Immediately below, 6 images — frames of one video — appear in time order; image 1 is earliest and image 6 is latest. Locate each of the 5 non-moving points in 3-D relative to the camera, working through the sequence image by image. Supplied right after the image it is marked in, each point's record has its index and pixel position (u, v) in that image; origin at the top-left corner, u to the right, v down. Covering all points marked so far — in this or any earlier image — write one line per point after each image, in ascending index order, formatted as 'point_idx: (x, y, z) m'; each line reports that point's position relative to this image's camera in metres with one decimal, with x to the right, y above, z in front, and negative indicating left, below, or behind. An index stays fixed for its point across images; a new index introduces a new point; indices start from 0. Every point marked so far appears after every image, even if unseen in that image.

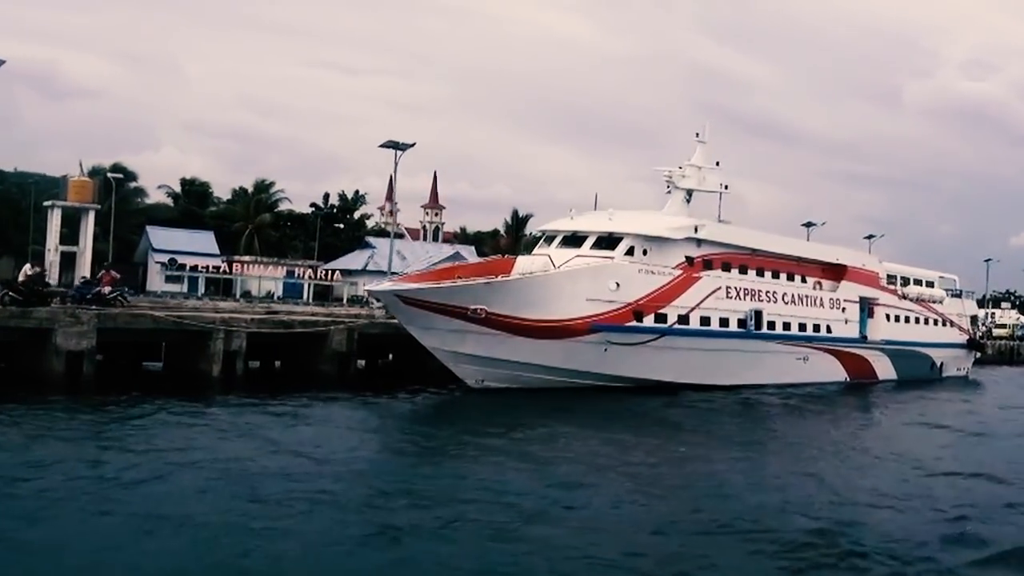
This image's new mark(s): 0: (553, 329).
0: (+0.9, -0.9, +19.8) m
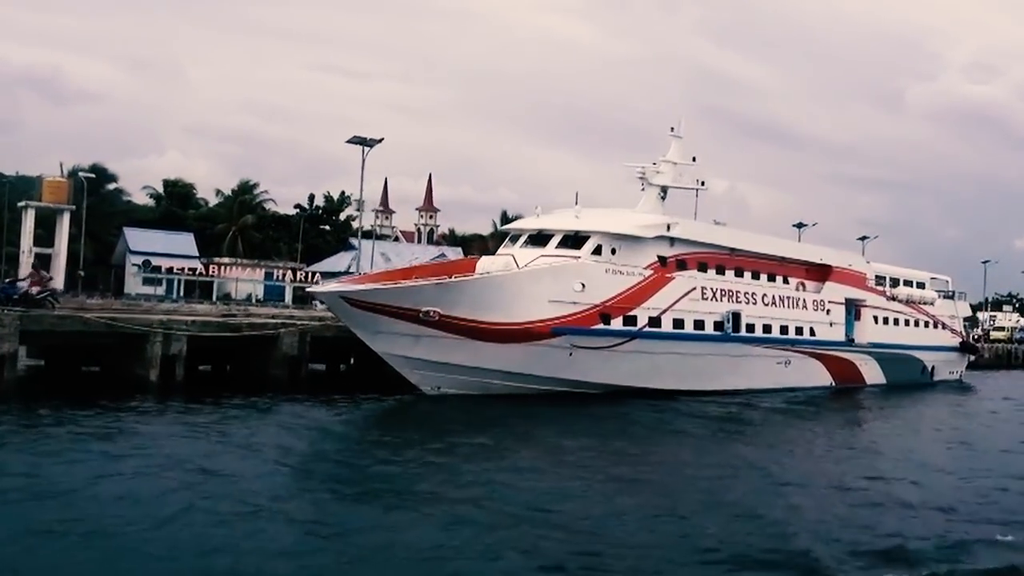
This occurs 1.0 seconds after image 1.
0: (0.0, -0.9, +18.7) m
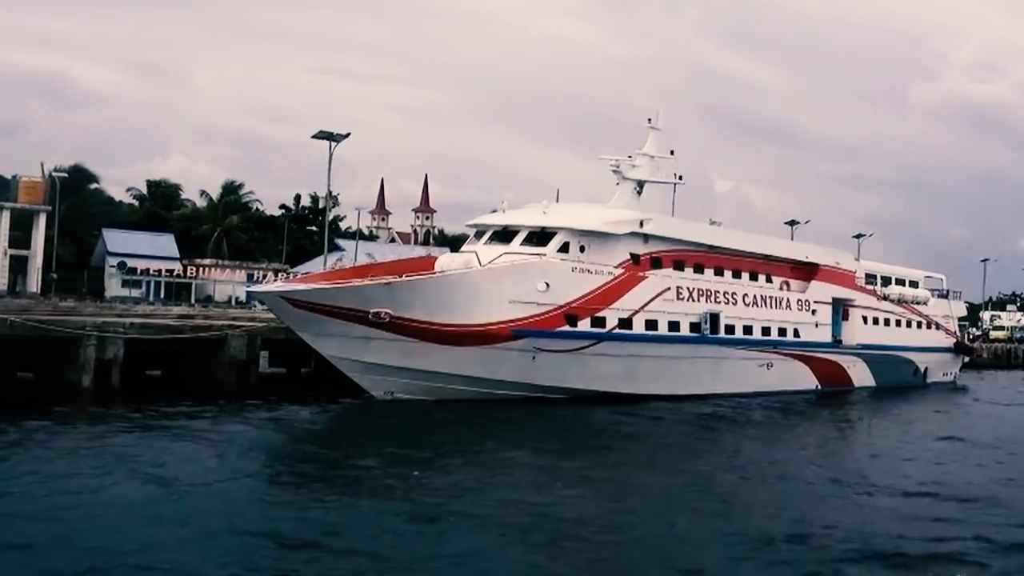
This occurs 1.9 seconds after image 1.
0: (-0.8, -0.9, +17.7) m
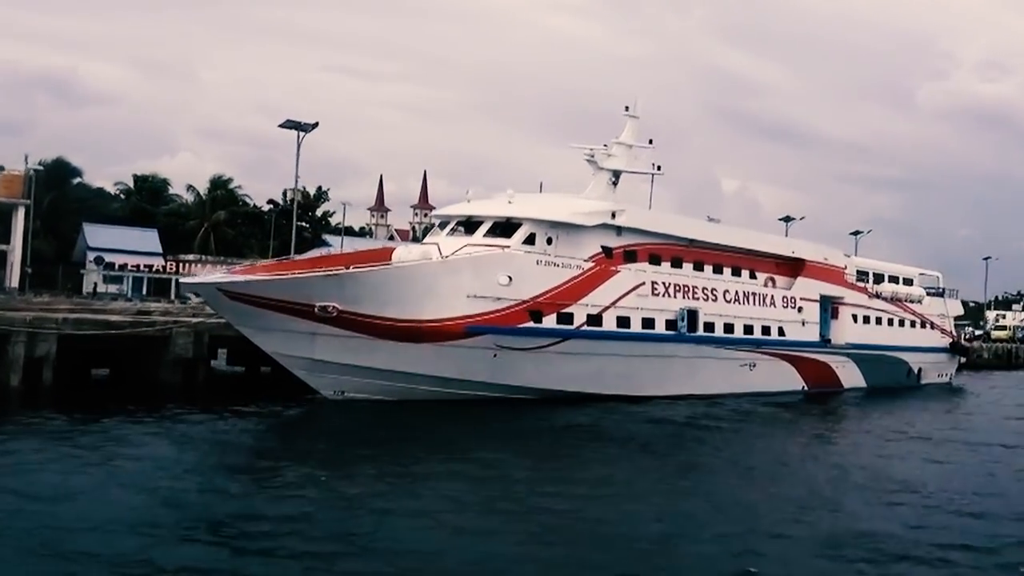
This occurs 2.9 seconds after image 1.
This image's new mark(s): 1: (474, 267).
0: (-1.6, -0.8, +16.6) m
1: (-0.7, +0.4, +17.3) m
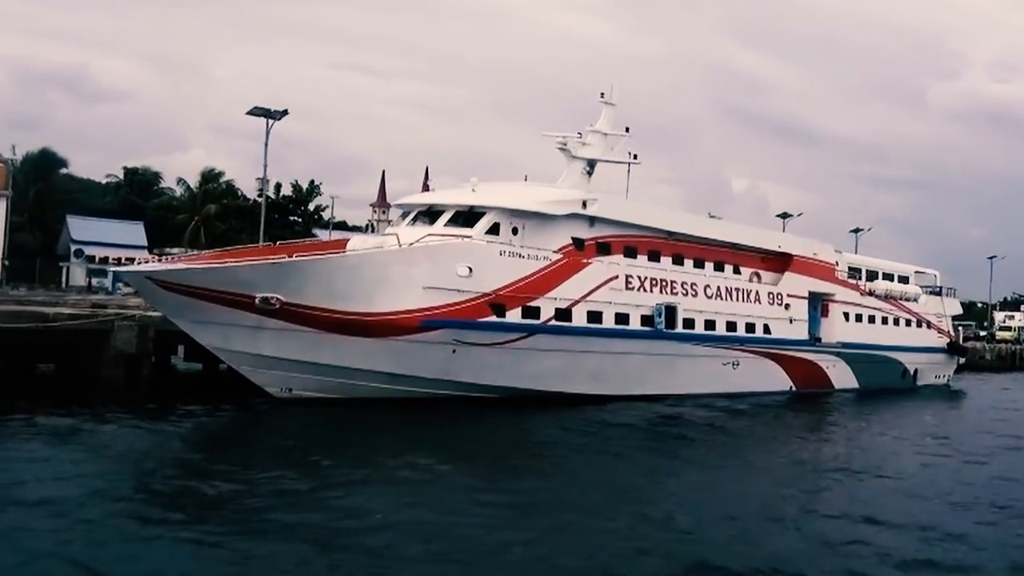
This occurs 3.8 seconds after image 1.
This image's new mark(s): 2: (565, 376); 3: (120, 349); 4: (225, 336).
0: (-2.3, -0.6, +15.7) m
1: (-1.4, +0.5, +16.3) m
2: (+1.1, -1.7, +18.4) m
3: (-7.1, -1.1, +16.8) m
4: (-4.7, -0.8, +15.4) m
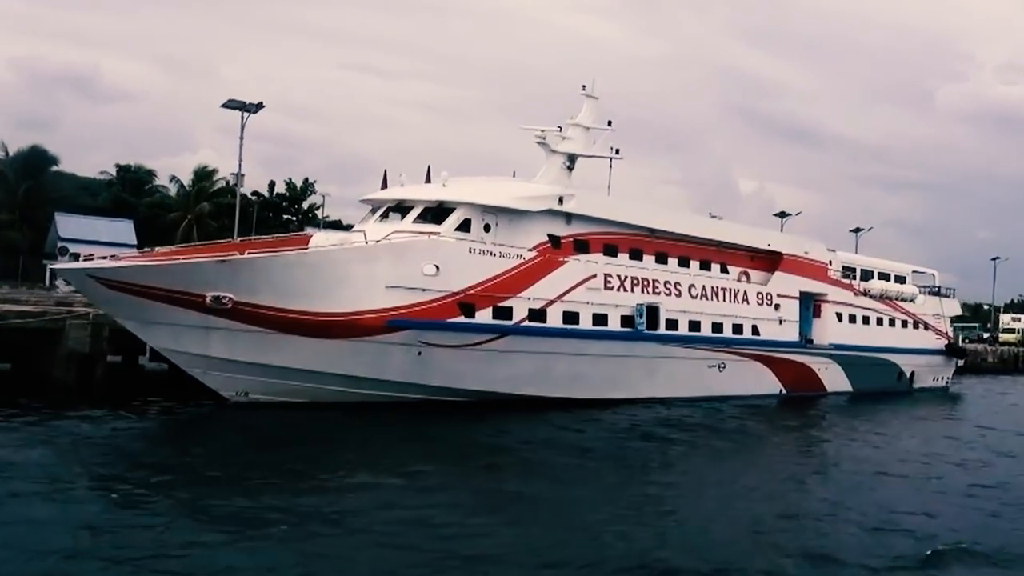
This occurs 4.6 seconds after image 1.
0: (-2.8, -0.6, +15.0) m
1: (-1.9, +0.6, +15.6) m
2: (+0.5, -1.7, +17.7) m
3: (-7.6, -1.0, +16.1) m
4: (-5.3, -0.7, +14.7) m
